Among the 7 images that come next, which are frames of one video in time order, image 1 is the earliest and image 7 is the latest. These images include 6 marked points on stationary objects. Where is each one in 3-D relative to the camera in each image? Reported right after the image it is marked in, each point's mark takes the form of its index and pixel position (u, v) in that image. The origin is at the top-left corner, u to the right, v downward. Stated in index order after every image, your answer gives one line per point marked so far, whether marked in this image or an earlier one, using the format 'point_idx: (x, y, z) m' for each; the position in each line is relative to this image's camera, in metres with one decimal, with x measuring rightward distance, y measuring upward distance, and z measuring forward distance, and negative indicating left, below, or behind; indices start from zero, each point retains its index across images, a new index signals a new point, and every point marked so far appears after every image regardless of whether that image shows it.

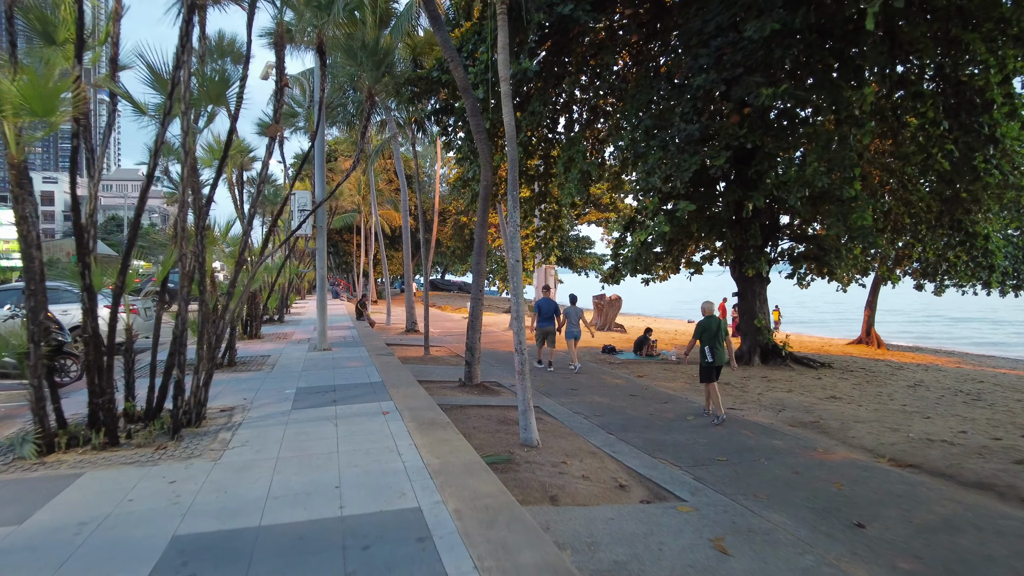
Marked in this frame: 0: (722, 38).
0: (+2.9, +3.5, +9.0) m
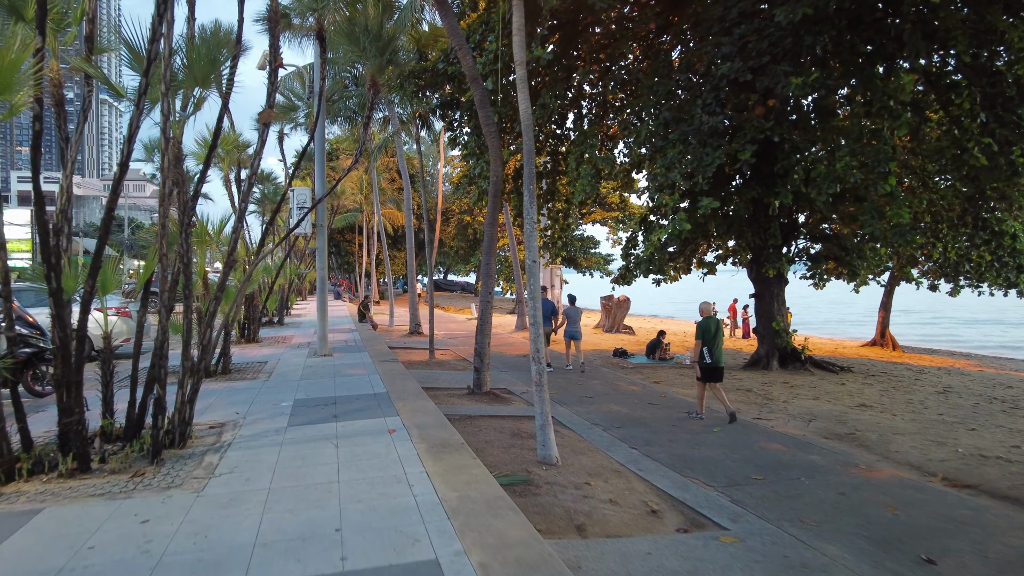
0: (+3.1, +3.4, +8.5) m
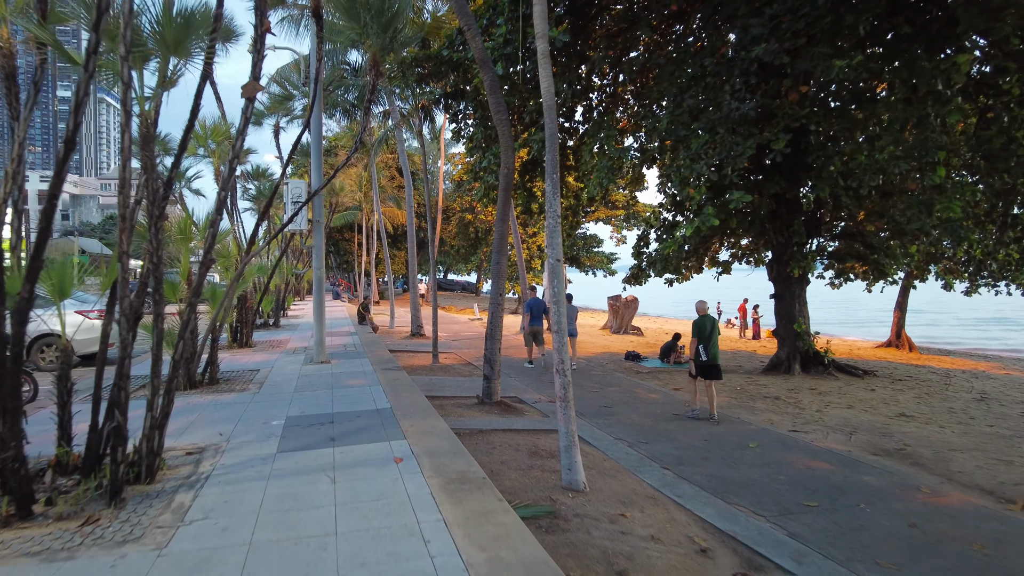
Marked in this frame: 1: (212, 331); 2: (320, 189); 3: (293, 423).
0: (+3.2, +3.4, +7.8) m
1: (-3.3, -0.4, +7.2) m
2: (-2.4, +1.2, +8.1) m
3: (-1.7, -1.1, +5.1) m
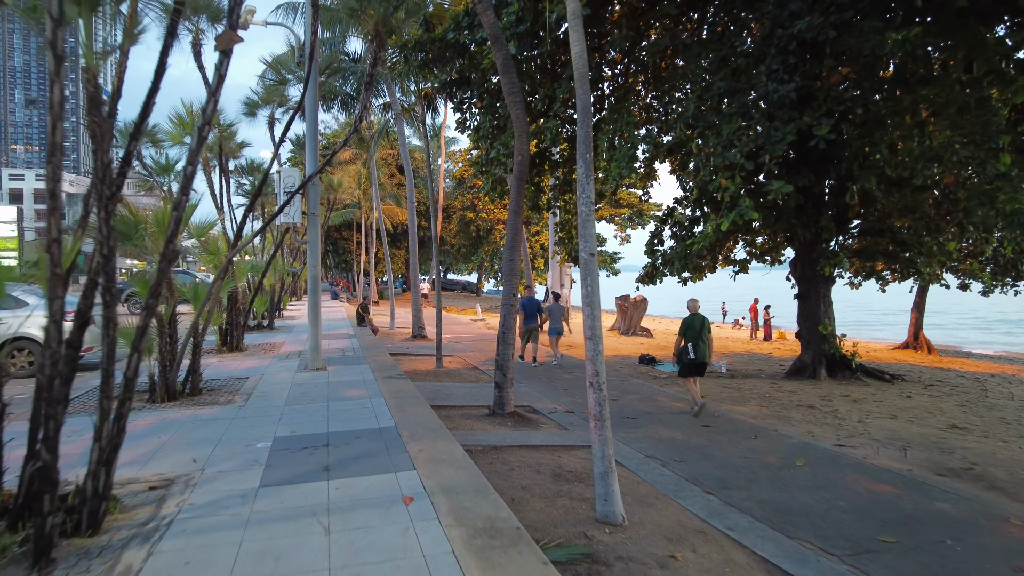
0: (+3.4, +3.4, +7.1) m
1: (-3.1, -0.4, +6.4) m
2: (-2.2, +1.2, +7.3) m
3: (-1.5, -1.0, +4.3) m
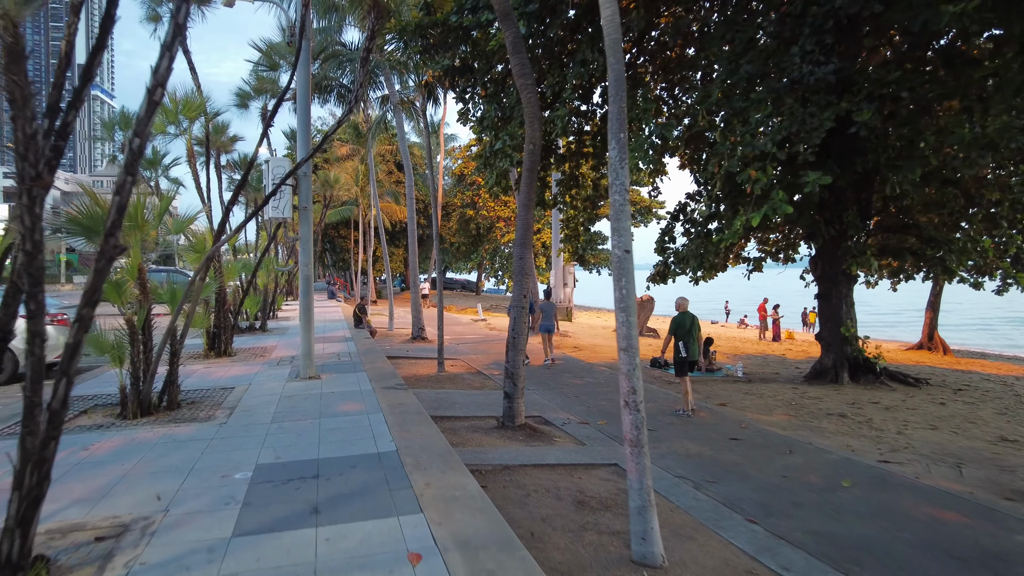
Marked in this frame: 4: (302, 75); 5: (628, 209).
0: (+3.5, +3.4, +6.4) m
1: (-3.0, -0.4, +5.8) m
2: (-2.1, +1.2, +6.7) m
3: (-1.4, -1.1, +3.7) m
4: (-2.9, +2.9, +8.9) m
5: (+0.7, +0.5, +3.9) m
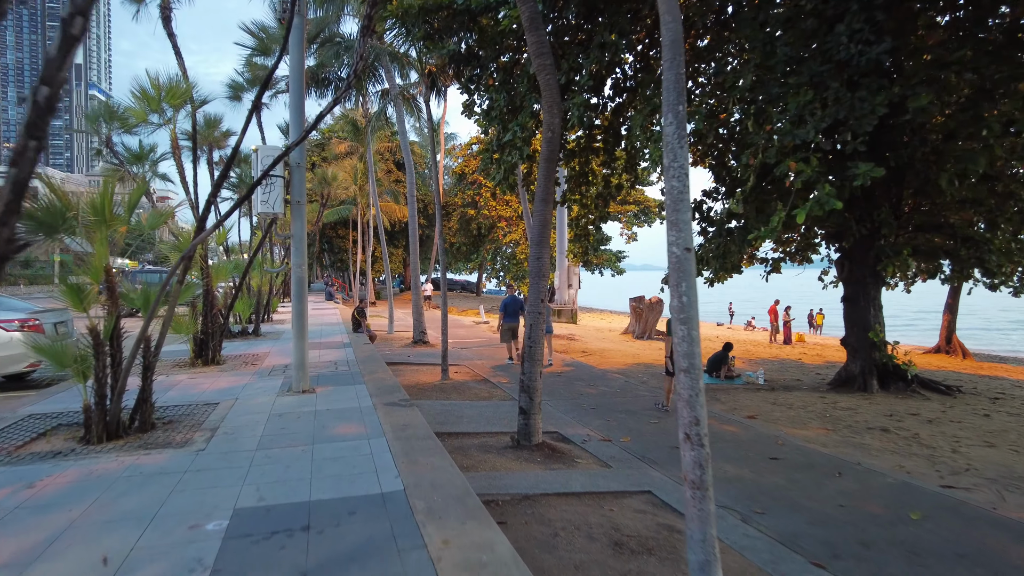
0: (+3.7, +3.4, +5.7) m
1: (-2.9, -0.4, +5.1) m
2: (-1.9, +1.2, +6.0) m
3: (-1.2, -1.1, +3.0) m
4: (-2.7, +2.9, +8.2) m
5: (+0.8, +0.4, +3.2) m
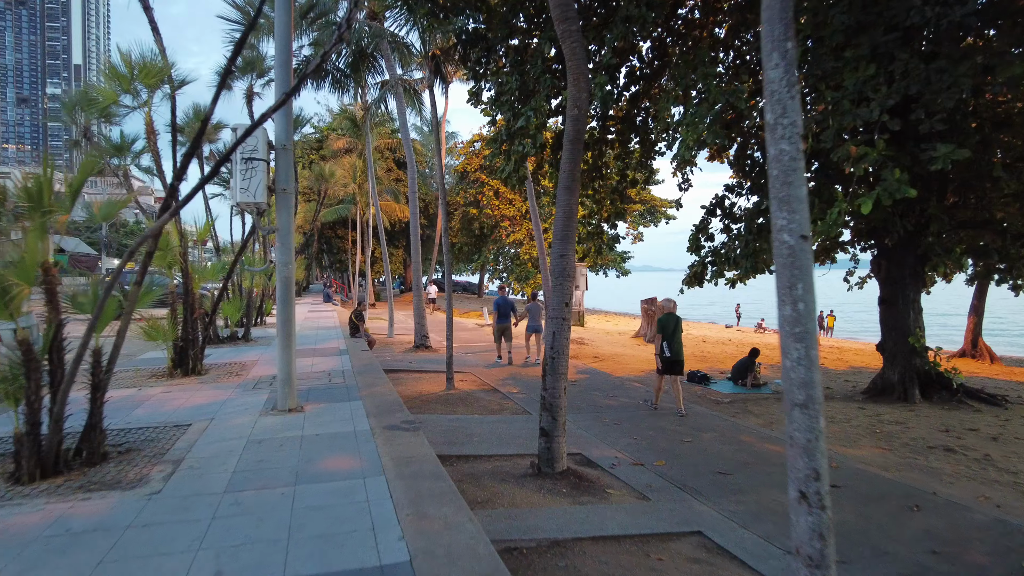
0: (+3.8, +3.4, +4.9) m
1: (-2.7, -0.4, +4.2) m
2: (-1.7, +1.2, +5.1) m
3: (-1.1, -1.1, +2.1) m
4: (-2.5, +2.9, +7.4) m
5: (+1.0, +0.4, +2.3) m
